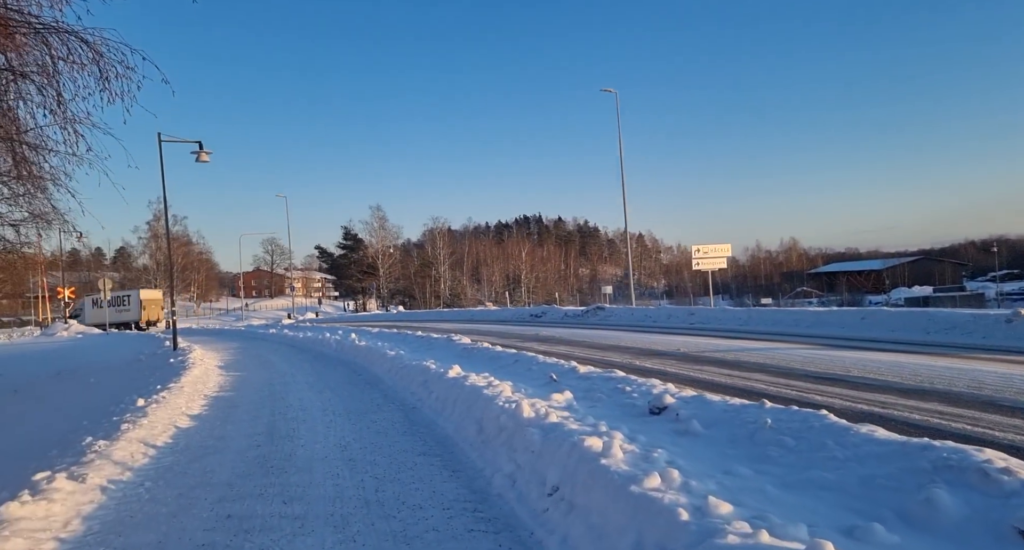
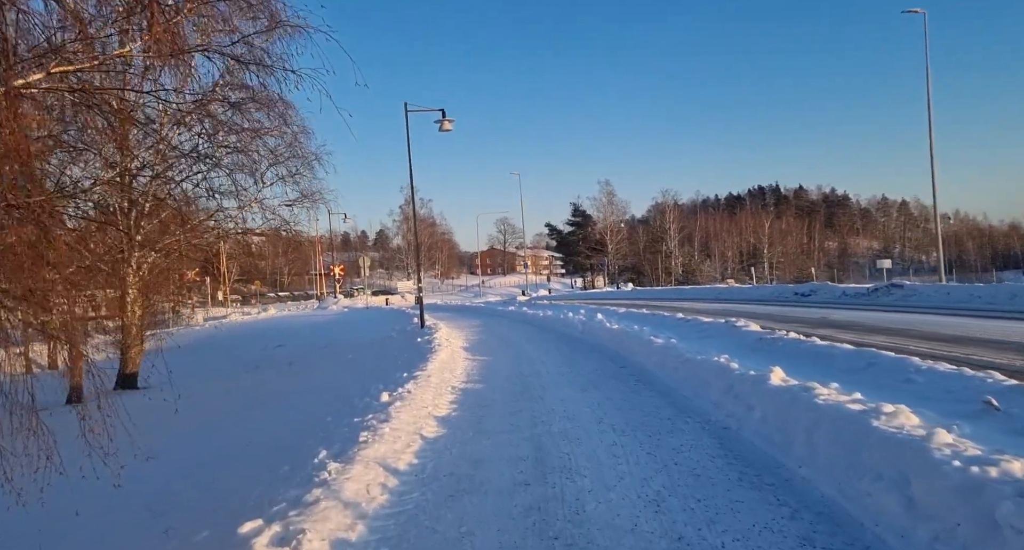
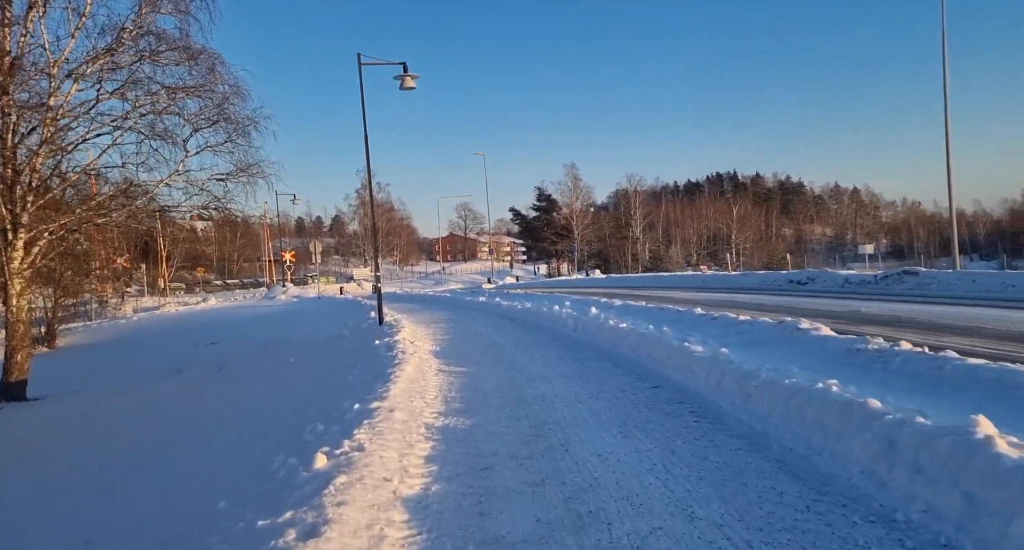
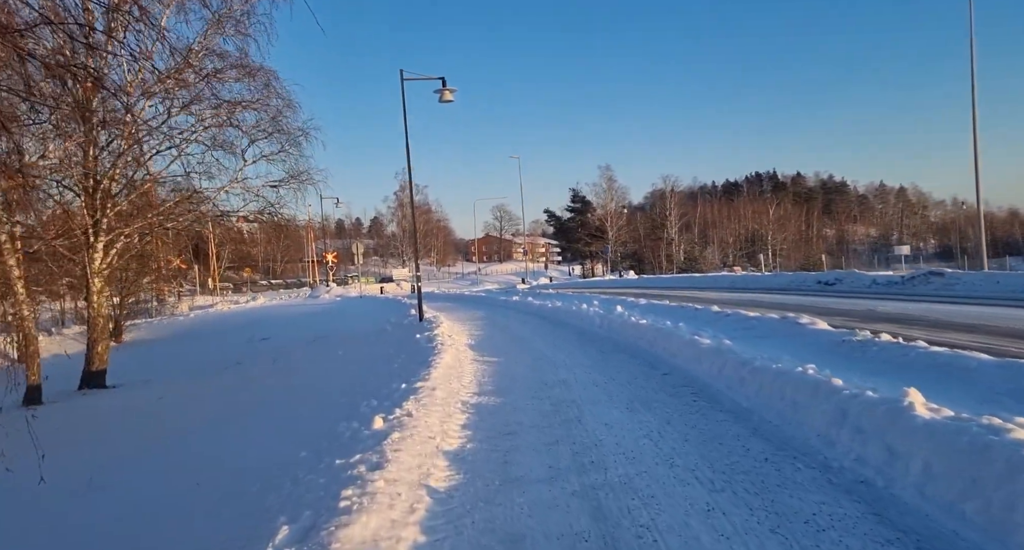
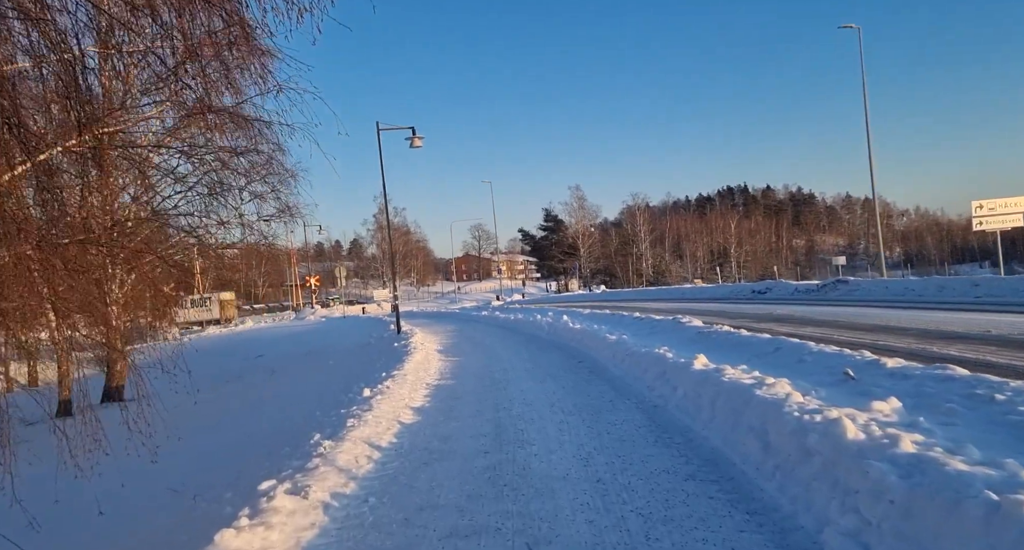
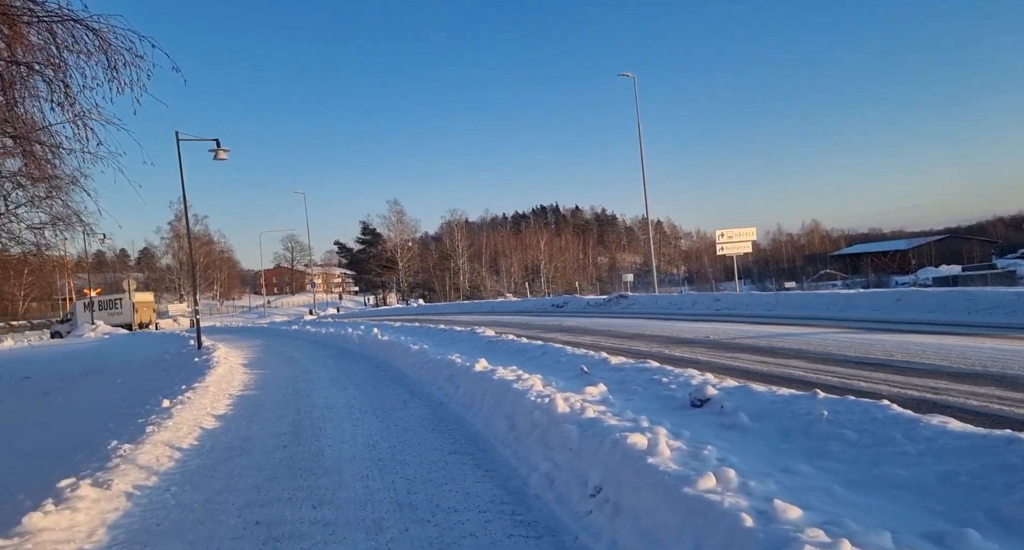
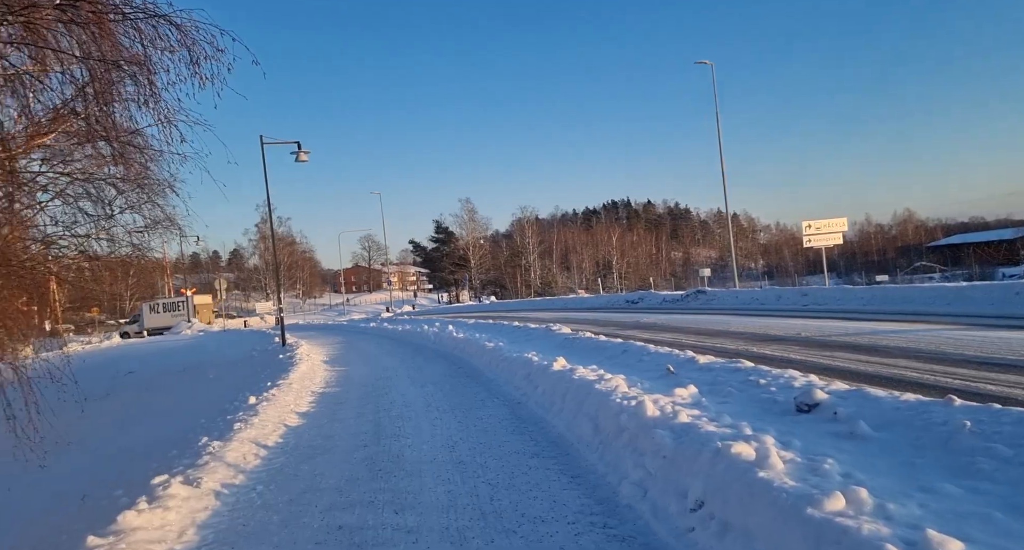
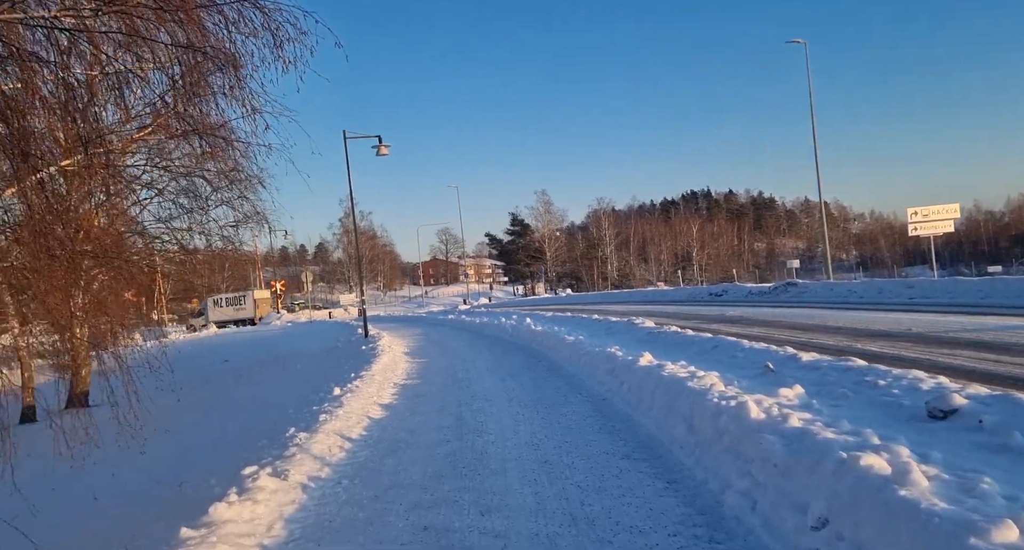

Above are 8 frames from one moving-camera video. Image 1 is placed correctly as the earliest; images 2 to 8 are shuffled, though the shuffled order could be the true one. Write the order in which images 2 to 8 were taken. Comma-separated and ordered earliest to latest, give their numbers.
6, 7, 8, 5, 2, 4, 3
